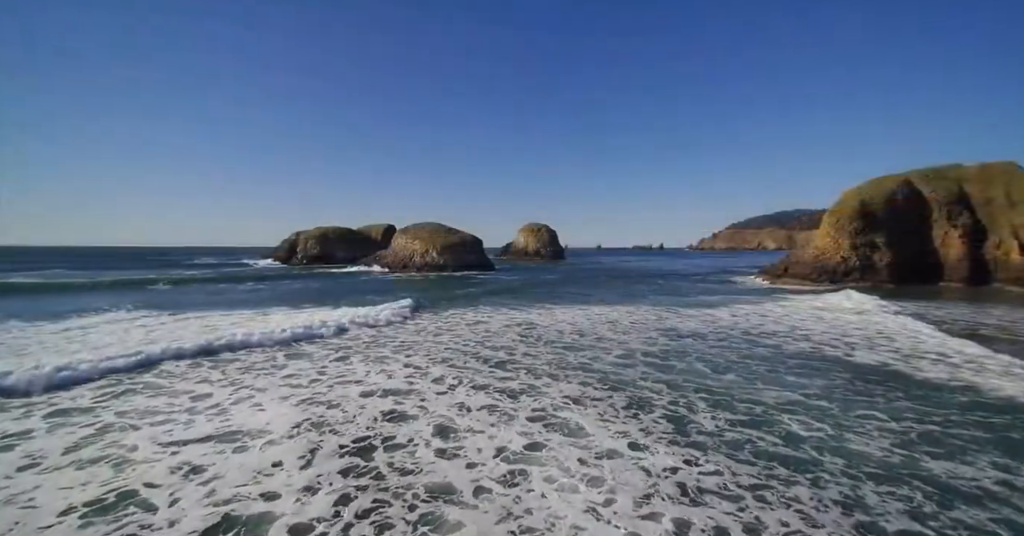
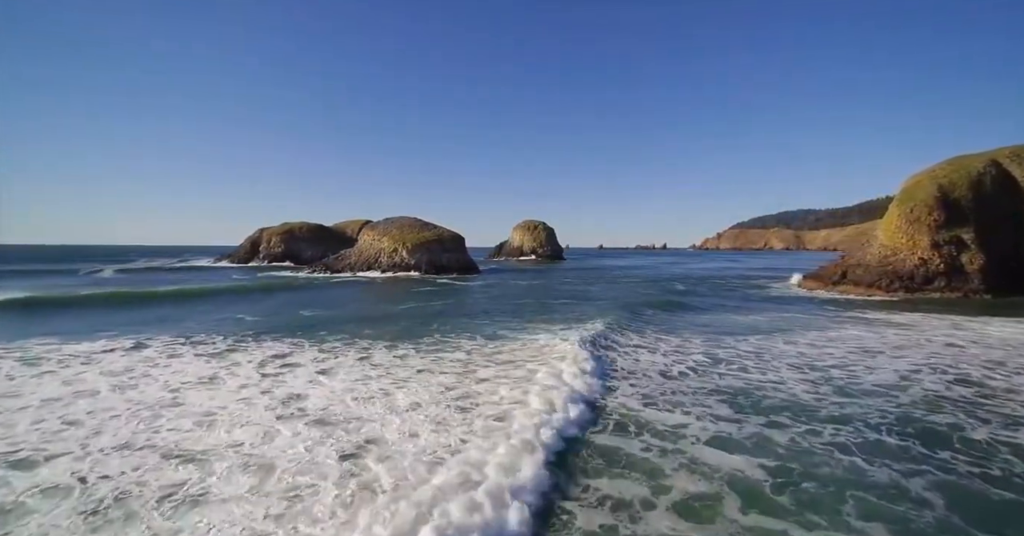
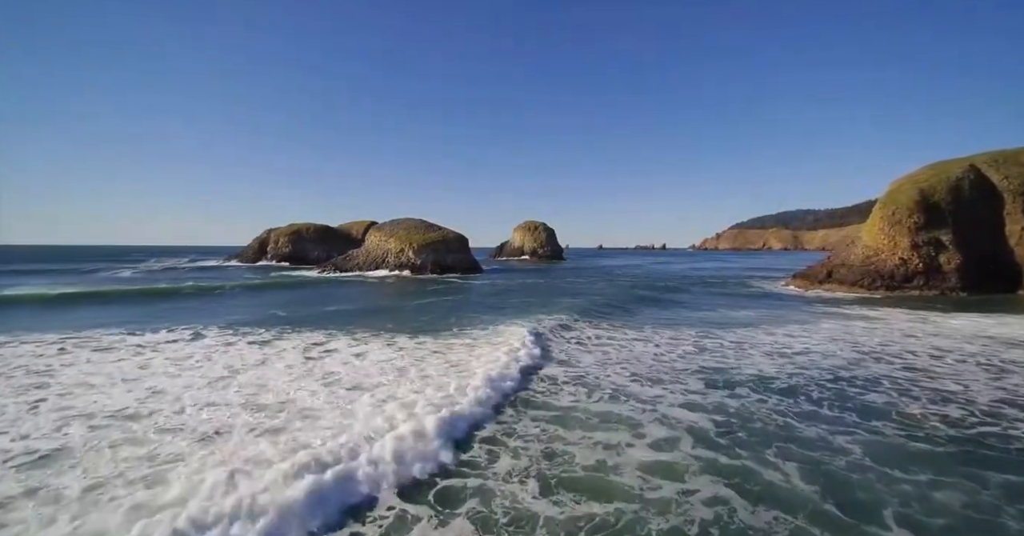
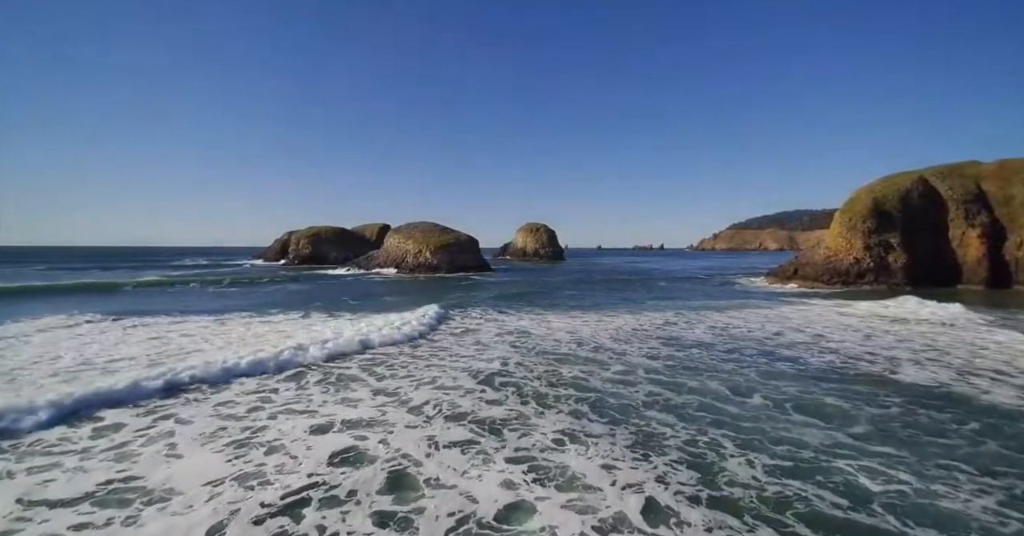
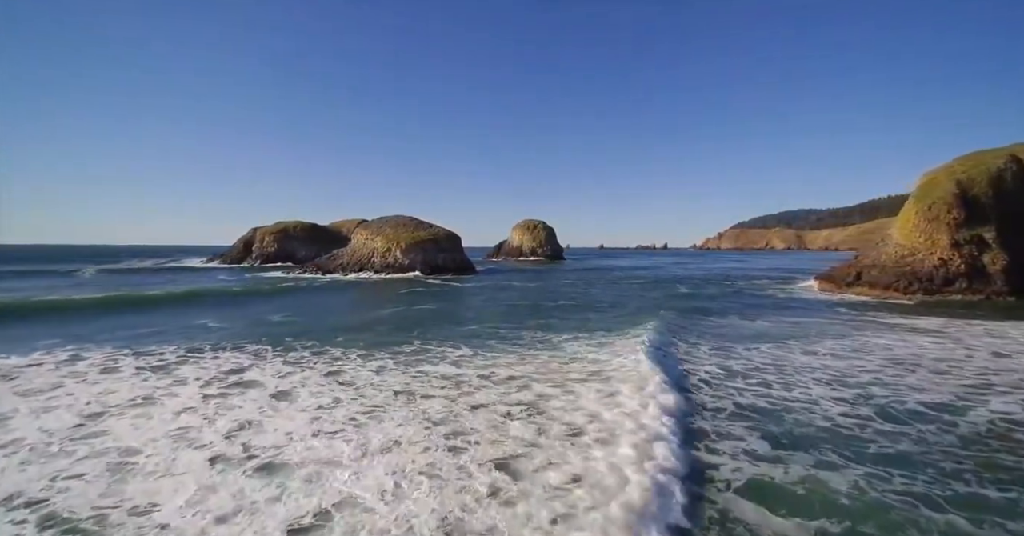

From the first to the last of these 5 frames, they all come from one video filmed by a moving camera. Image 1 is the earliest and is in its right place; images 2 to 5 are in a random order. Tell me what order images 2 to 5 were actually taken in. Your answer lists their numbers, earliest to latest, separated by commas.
4, 3, 2, 5
